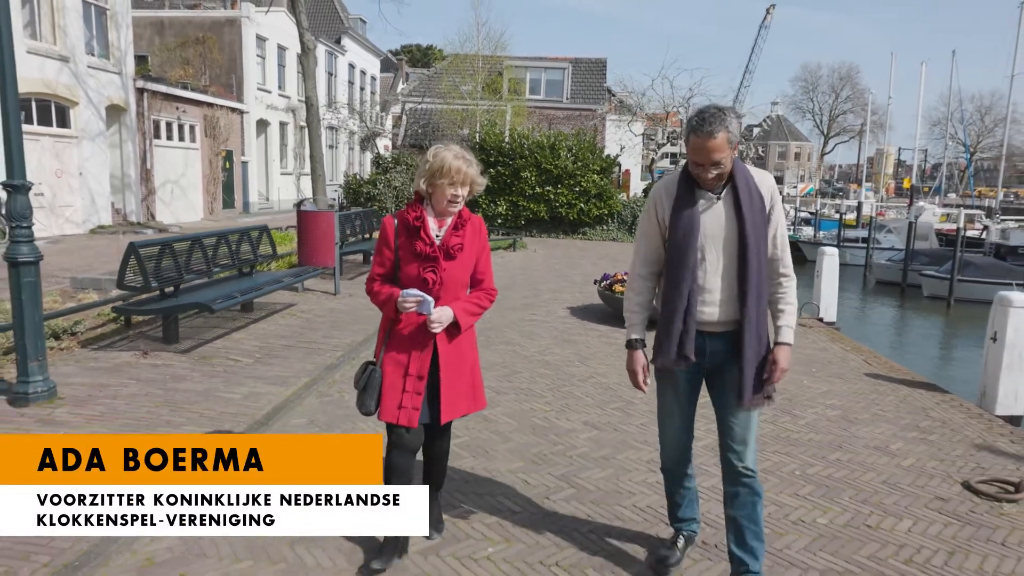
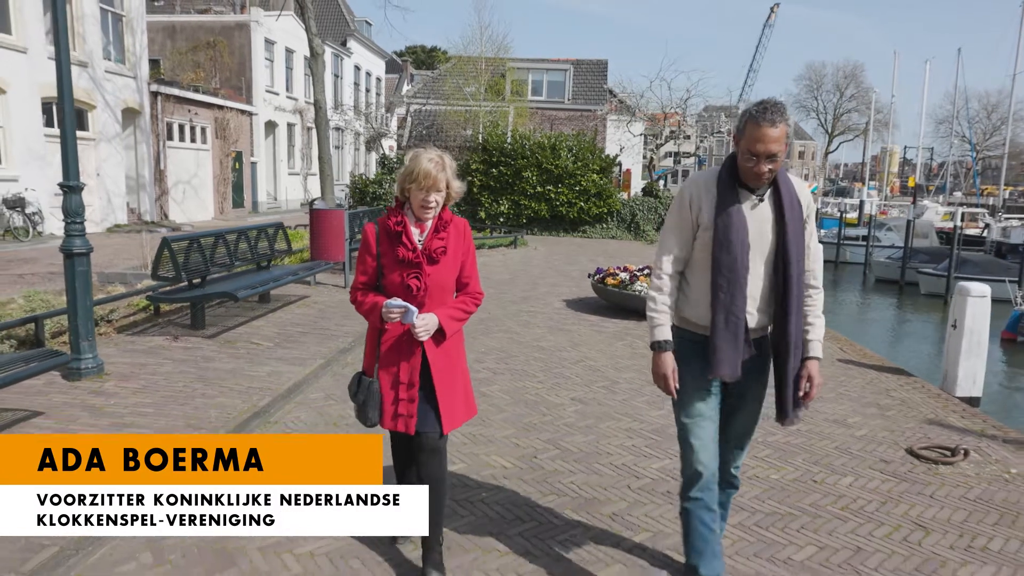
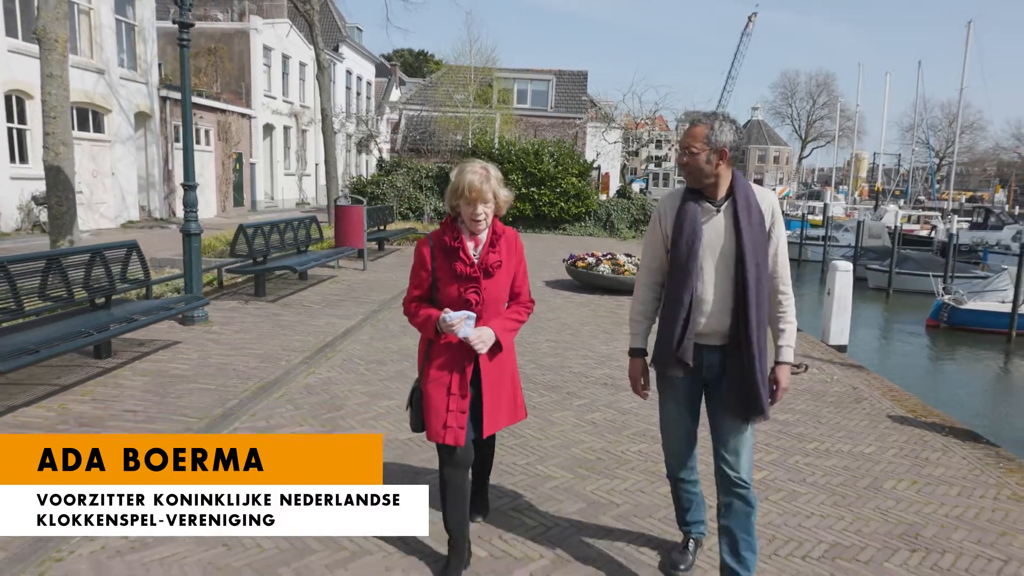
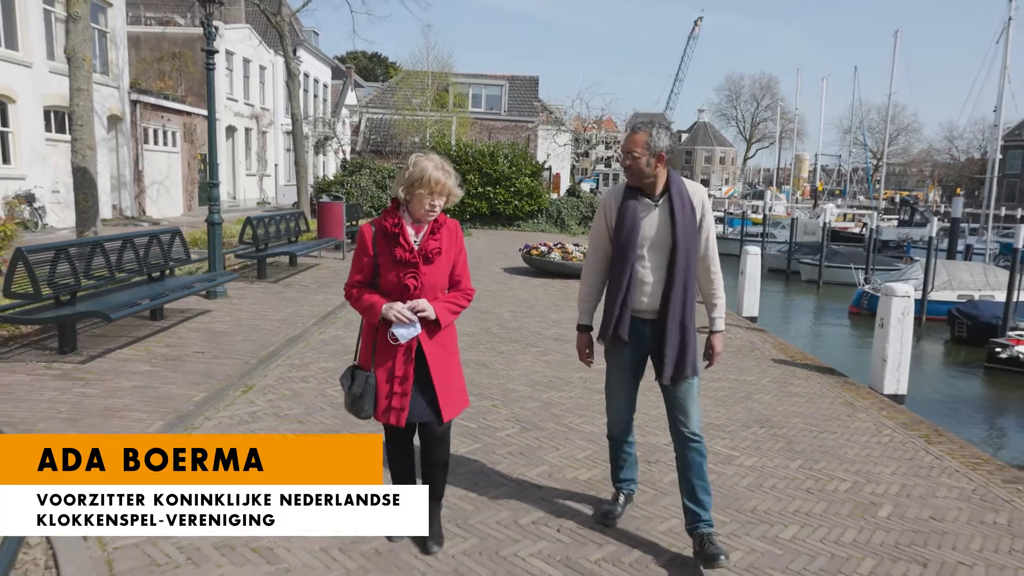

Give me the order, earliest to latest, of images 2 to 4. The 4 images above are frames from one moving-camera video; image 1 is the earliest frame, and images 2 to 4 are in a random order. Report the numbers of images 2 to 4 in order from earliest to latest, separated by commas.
2, 3, 4
